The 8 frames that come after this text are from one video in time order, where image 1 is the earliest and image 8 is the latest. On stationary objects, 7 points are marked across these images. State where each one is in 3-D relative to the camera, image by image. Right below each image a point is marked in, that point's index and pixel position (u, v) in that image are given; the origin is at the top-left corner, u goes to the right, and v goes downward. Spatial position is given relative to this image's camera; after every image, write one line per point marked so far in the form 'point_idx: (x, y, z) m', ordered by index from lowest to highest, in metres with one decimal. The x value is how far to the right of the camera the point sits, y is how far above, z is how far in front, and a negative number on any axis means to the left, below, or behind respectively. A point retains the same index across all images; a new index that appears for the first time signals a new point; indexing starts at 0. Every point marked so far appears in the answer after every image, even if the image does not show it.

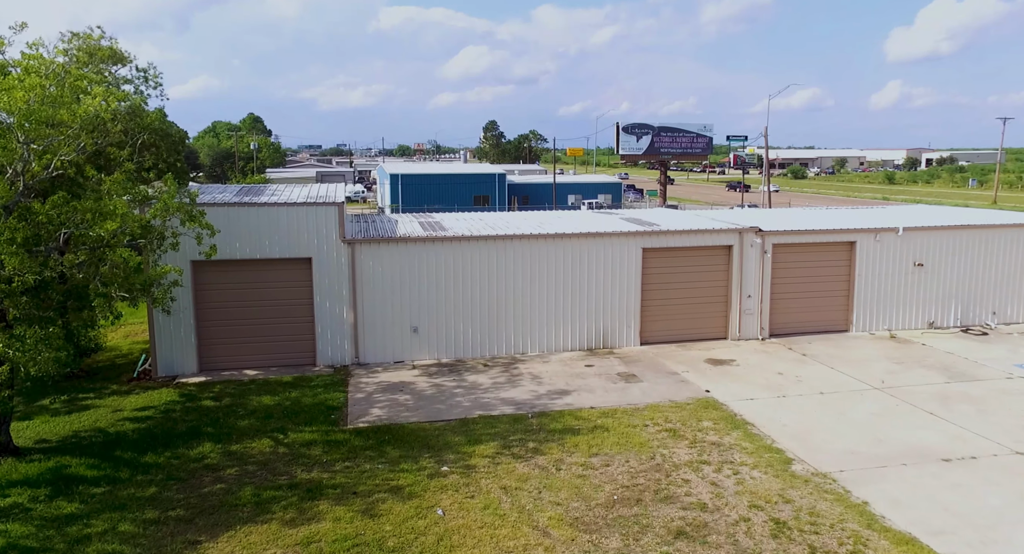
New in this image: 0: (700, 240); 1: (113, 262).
0: (+4.1, +0.8, +15.9) m
1: (-5.1, +0.2, +9.3) m
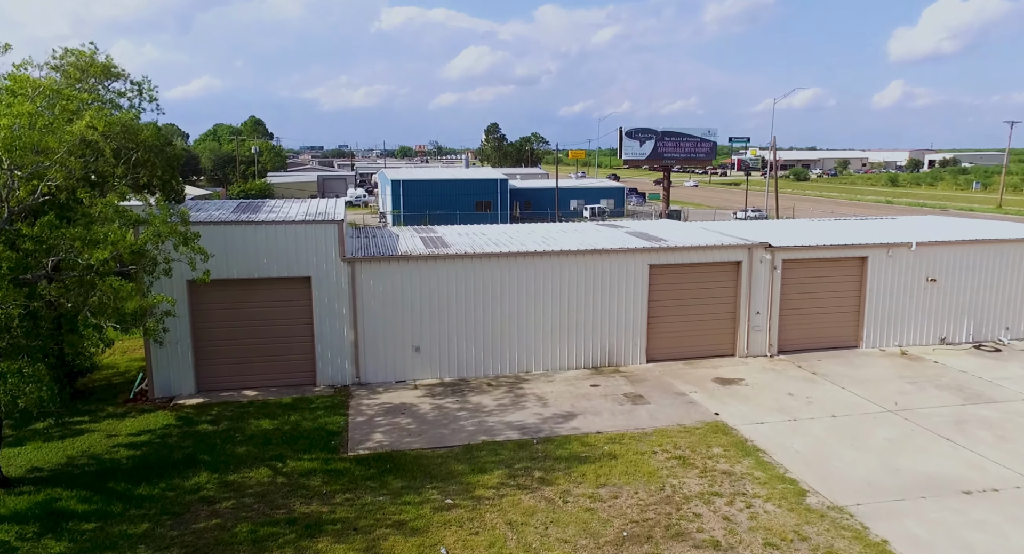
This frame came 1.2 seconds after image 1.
0: (+4.2, +0.4, +15.5) m
1: (-5.0, -0.2, +9.0) m
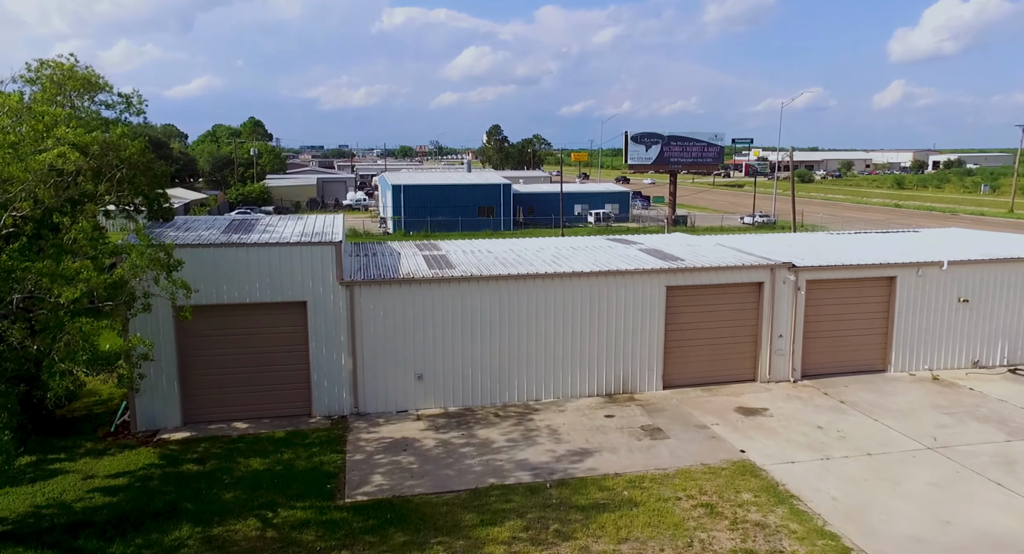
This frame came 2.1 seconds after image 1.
0: (+4.3, 0.0, +14.6) m
1: (-4.9, -0.6, +8.1) m
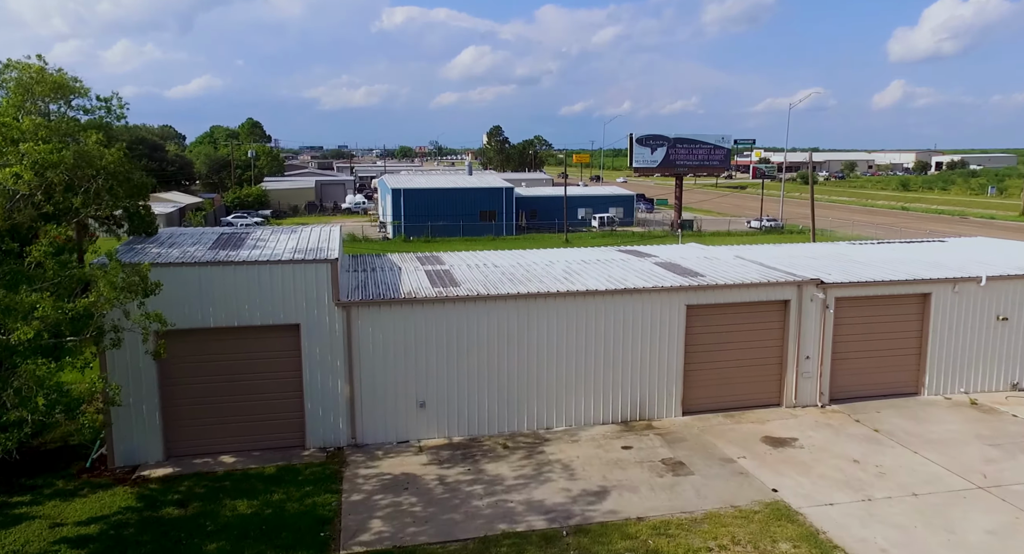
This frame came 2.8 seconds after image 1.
0: (+4.5, -0.3, +13.6) m
1: (-4.7, -0.9, +7.1) m
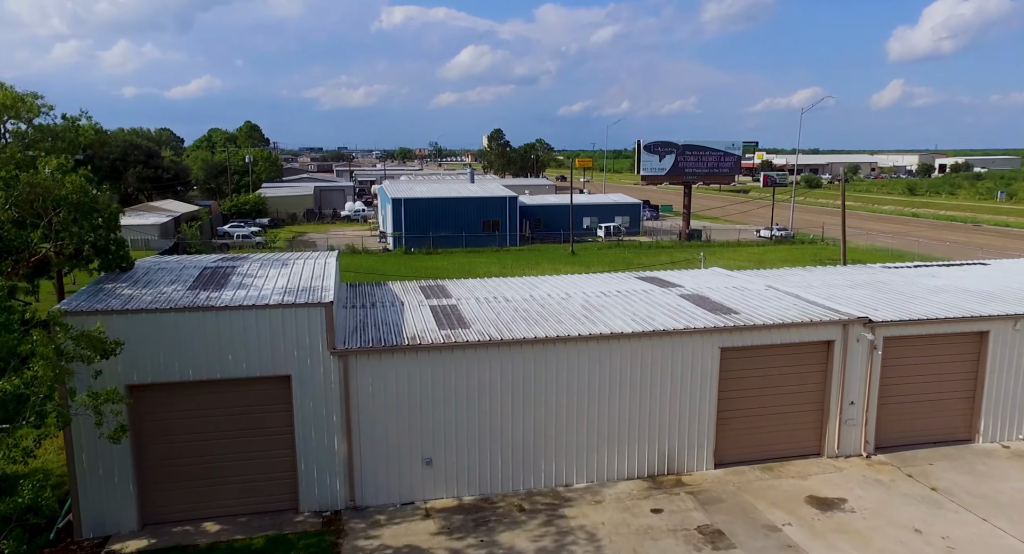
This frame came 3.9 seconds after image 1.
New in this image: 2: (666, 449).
0: (+4.7, -1.0, +12.4) m
1: (-4.4, -1.6, +5.8) m
2: (+2.6, -2.9, +12.2) m
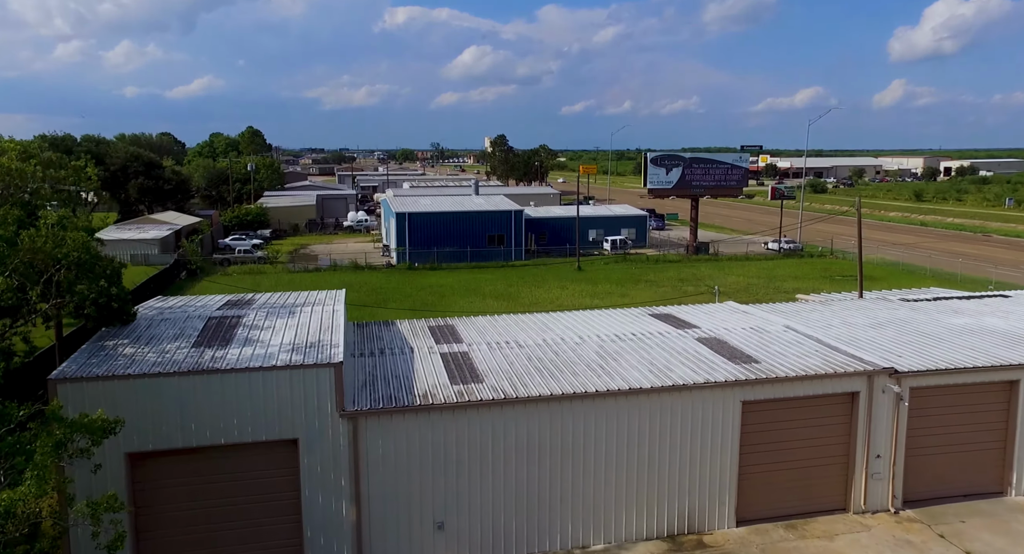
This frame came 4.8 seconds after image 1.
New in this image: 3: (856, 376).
0: (+5.0, -1.8, +11.9) m
1: (-4.2, -2.4, +5.4) m
2: (+2.8, -3.7, +11.7) m
3: (+5.6, -1.6, +11.9) m
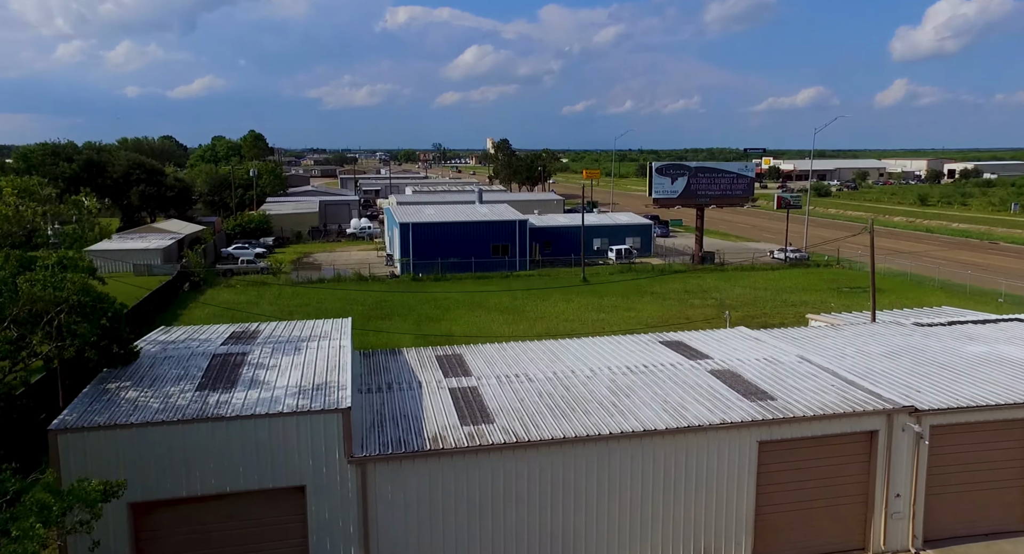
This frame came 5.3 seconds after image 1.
0: (+5.1, -2.4, +11.6) m
1: (-4.1, -3.0, +5.1) m
2: (+3.0, -4.2, +11.4) m
3: (+5.8, -2.2, +11.7) m
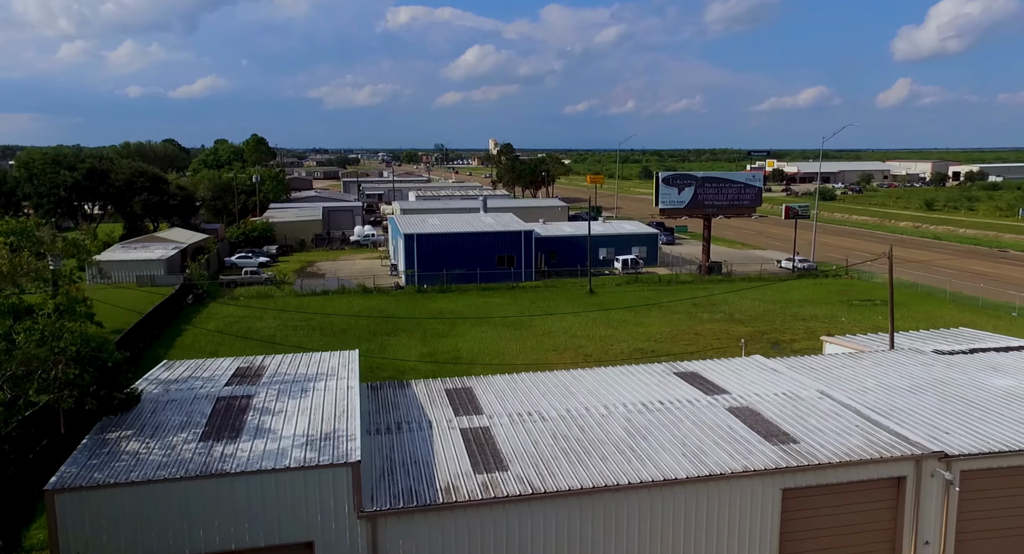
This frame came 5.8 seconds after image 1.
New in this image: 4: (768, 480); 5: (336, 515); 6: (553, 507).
0: (+5.4, -3.0, +11.2) m
1: (-3.9, -3.6, +4.7) m
2: (+3.2, -4.9, +11.0) m
3: (+6.0, -2.8, +11.2) m
4: (+3.8, -3.0, +10.9) m
5: (-2.3, -3.1, +9.5) m
6: (+0.6, -3.2, +10.2) m
